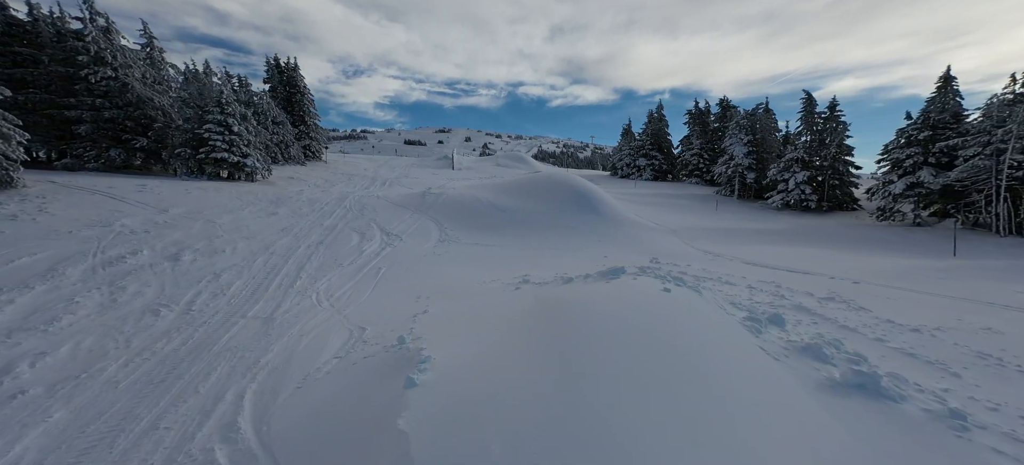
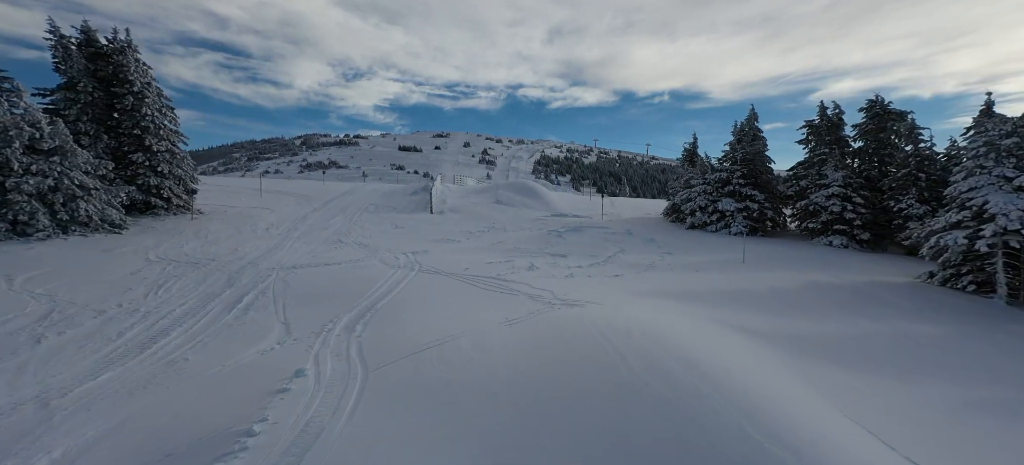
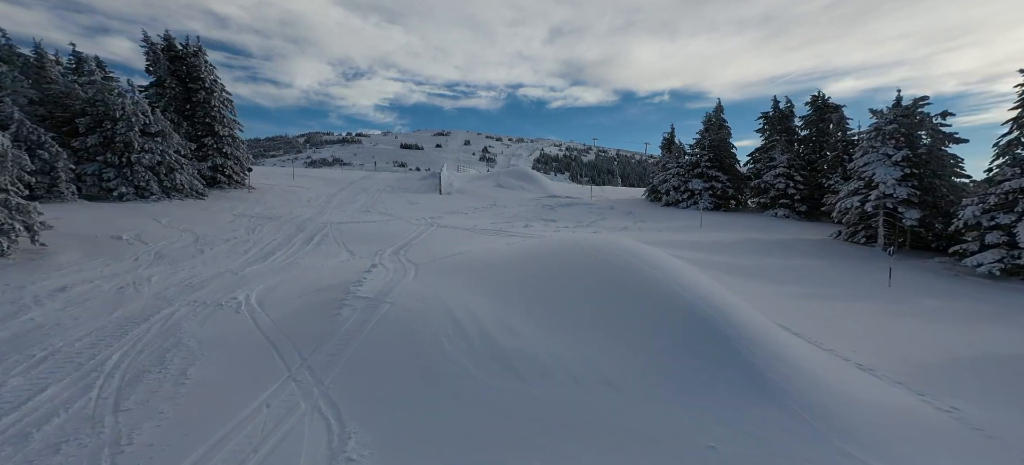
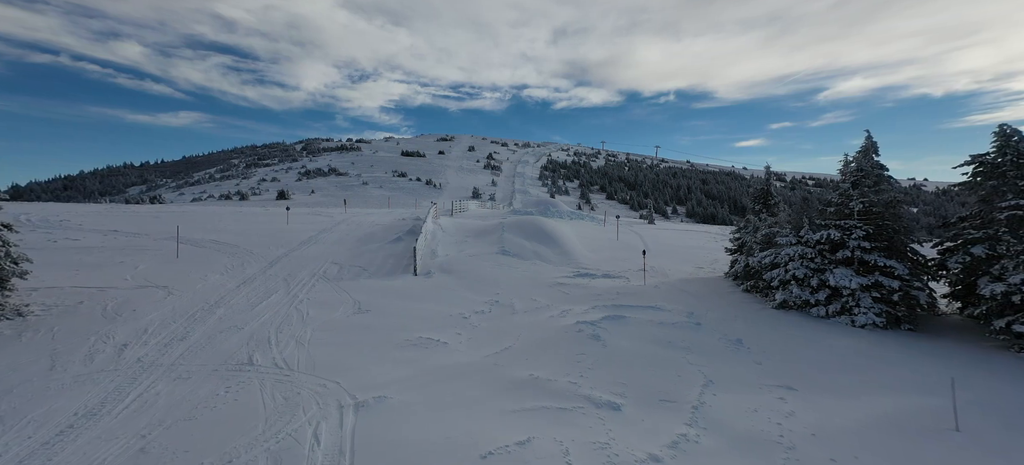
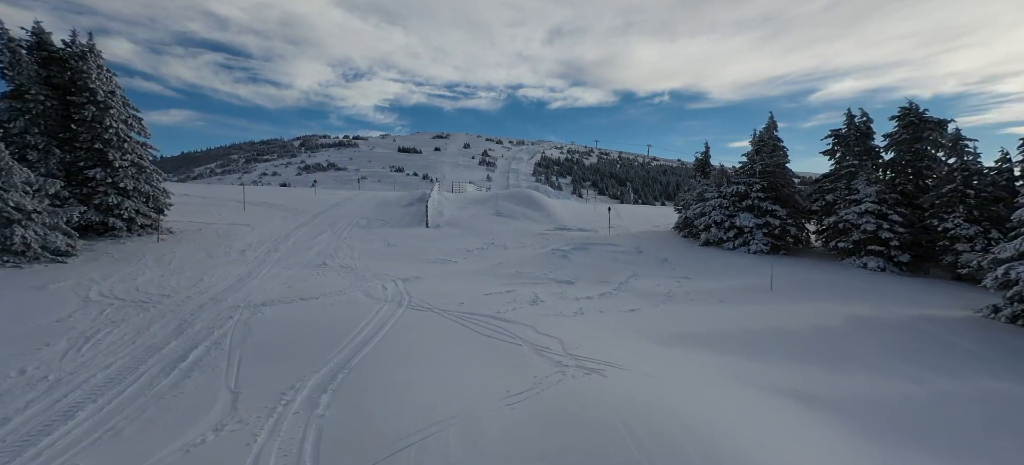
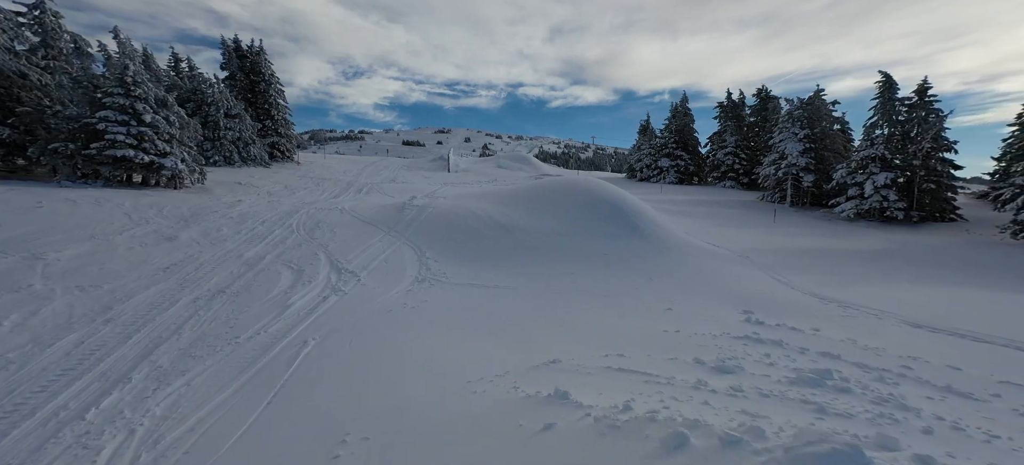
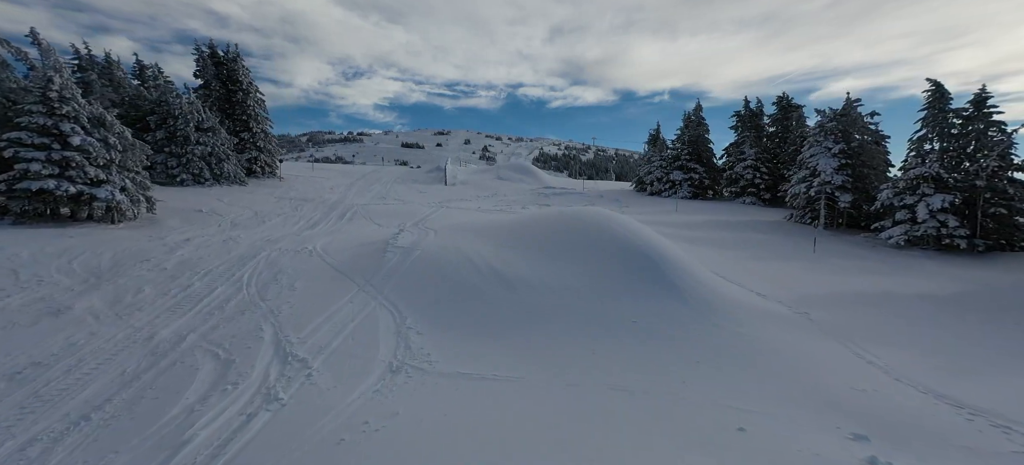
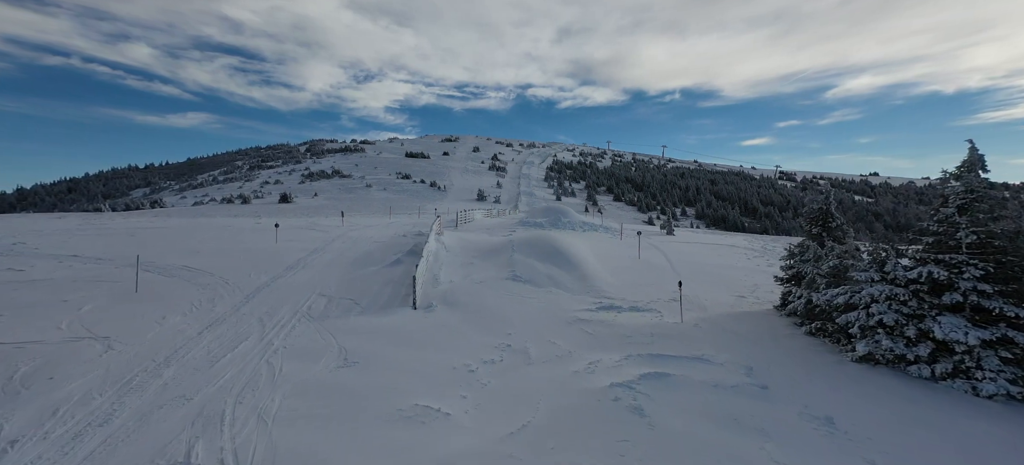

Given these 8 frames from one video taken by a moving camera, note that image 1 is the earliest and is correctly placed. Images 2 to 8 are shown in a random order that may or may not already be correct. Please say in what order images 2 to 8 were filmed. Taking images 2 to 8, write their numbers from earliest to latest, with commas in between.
6, 7, 3, 2, 5, 4, 8
